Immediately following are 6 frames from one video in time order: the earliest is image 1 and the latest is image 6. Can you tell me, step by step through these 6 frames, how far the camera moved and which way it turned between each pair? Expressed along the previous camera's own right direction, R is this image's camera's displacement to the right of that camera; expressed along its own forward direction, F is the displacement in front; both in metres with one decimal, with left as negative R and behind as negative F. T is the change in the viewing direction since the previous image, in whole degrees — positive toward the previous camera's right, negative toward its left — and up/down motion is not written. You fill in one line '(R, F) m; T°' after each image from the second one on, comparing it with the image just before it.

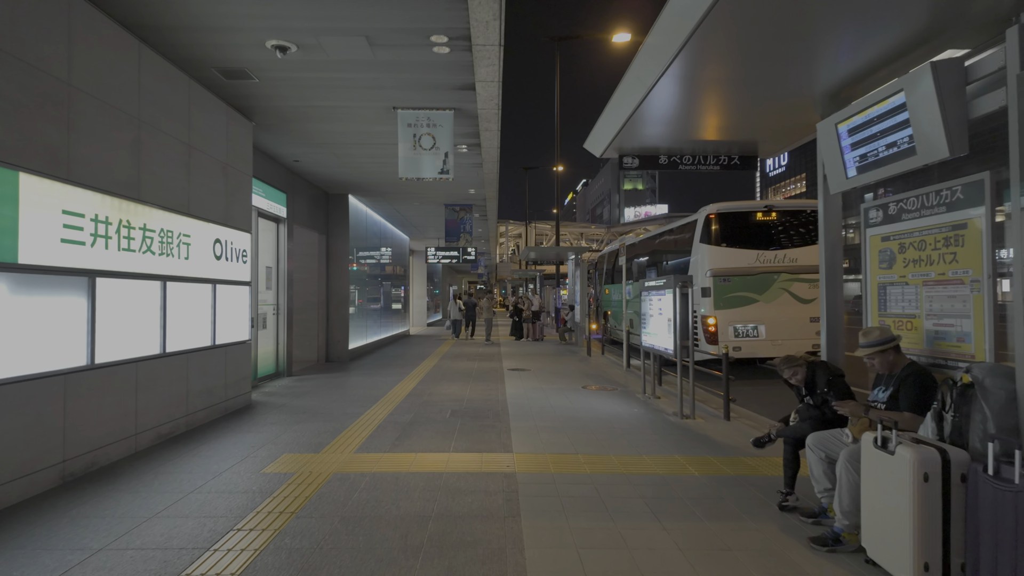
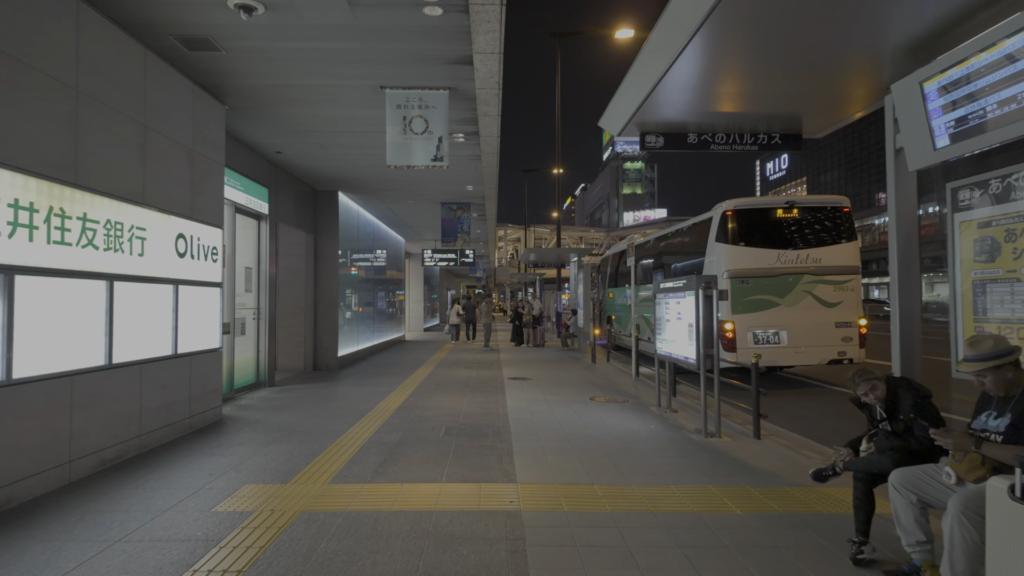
(0.0, +0.9) m; 0°
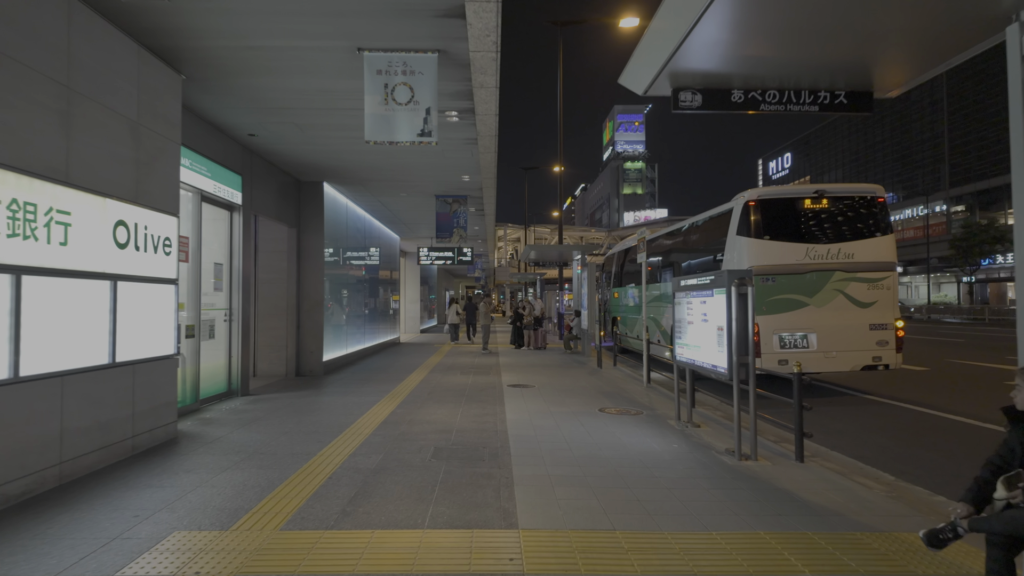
(0.0, +1.0) m; 0°
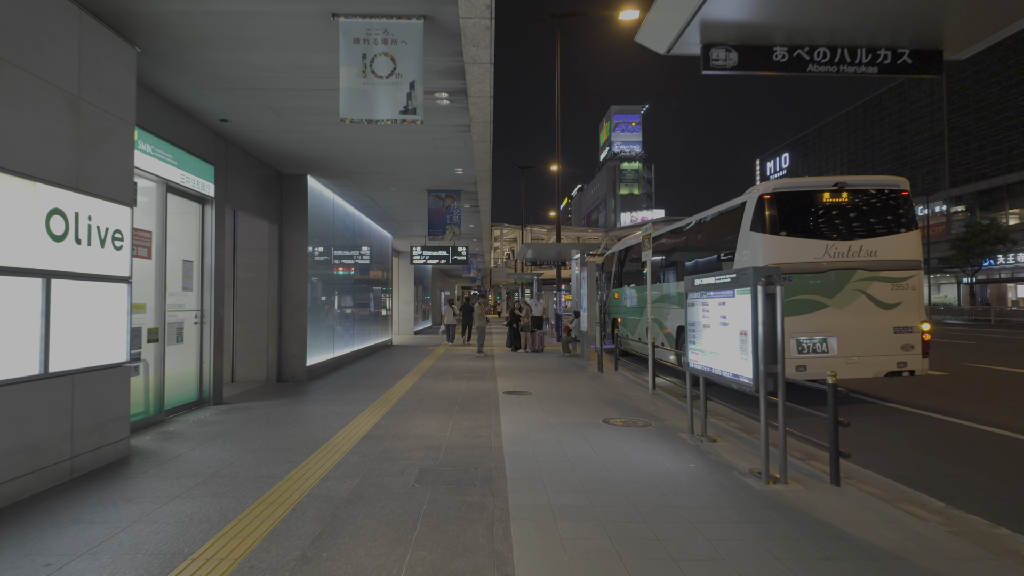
(0.0, +0.7) m; 0°
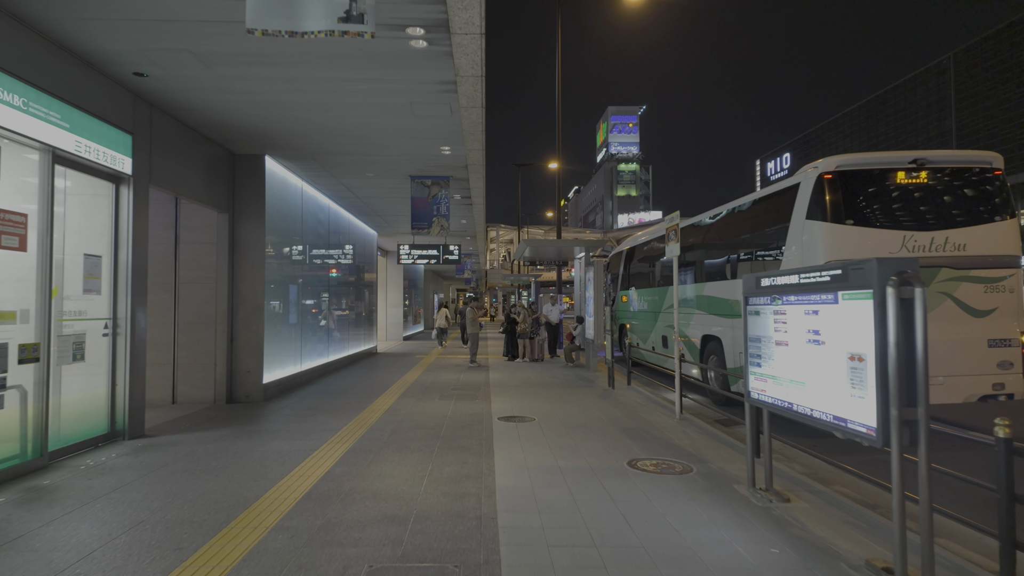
(0.0, +1.9) m; 0°
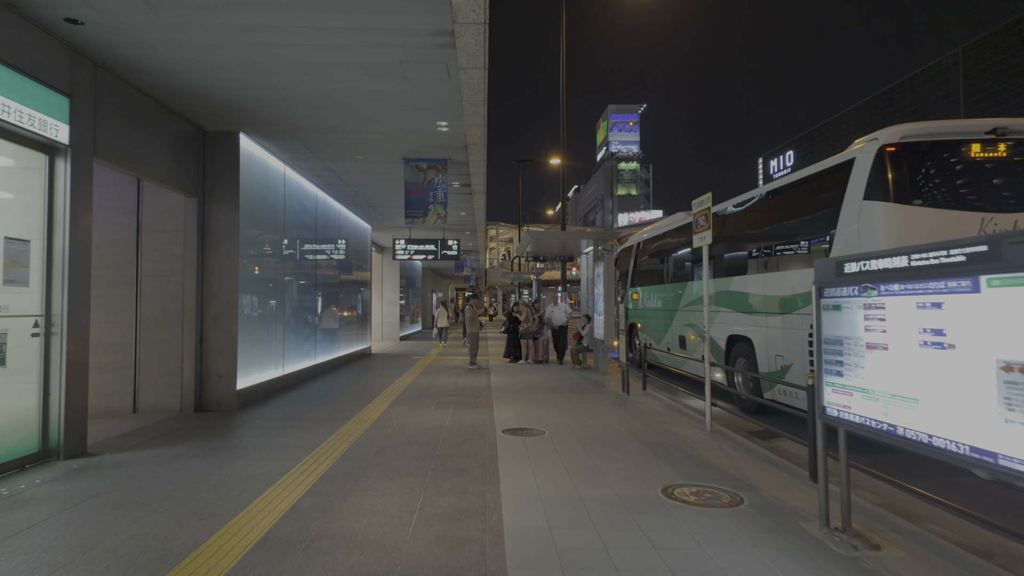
(-0.1, +1.1) m; 0°
